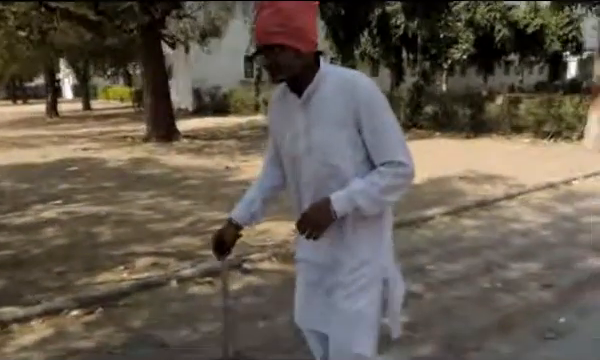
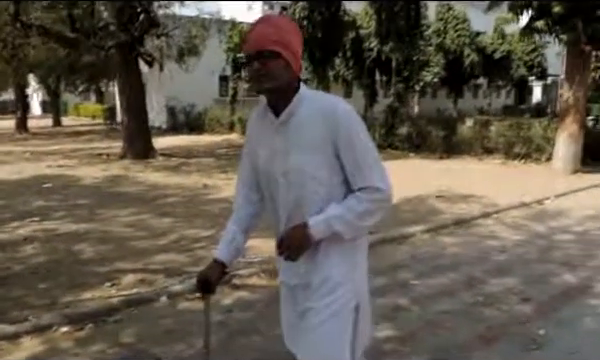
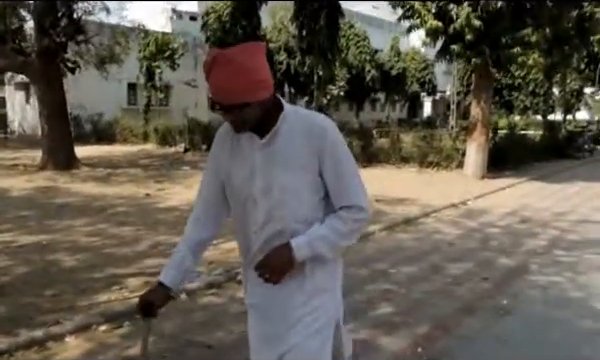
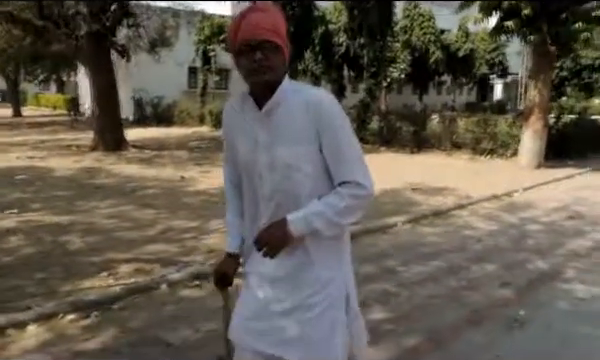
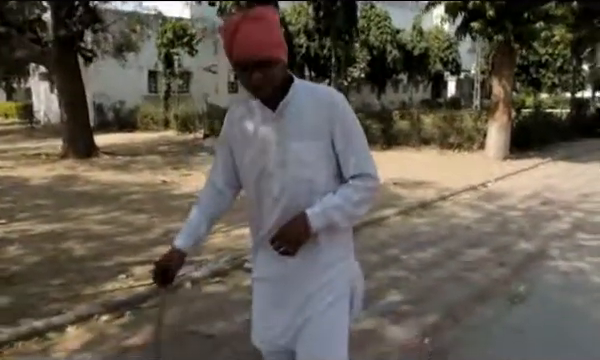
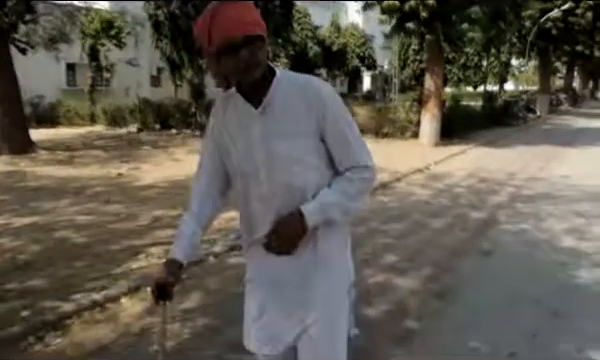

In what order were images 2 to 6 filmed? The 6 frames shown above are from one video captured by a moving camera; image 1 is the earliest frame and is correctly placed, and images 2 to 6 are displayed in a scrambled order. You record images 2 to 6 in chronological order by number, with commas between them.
2, 4, 5, 3, 6
